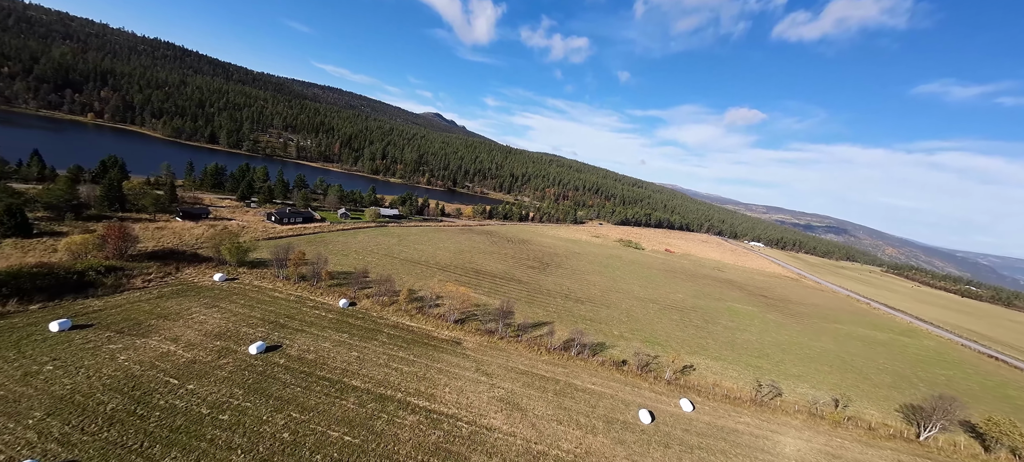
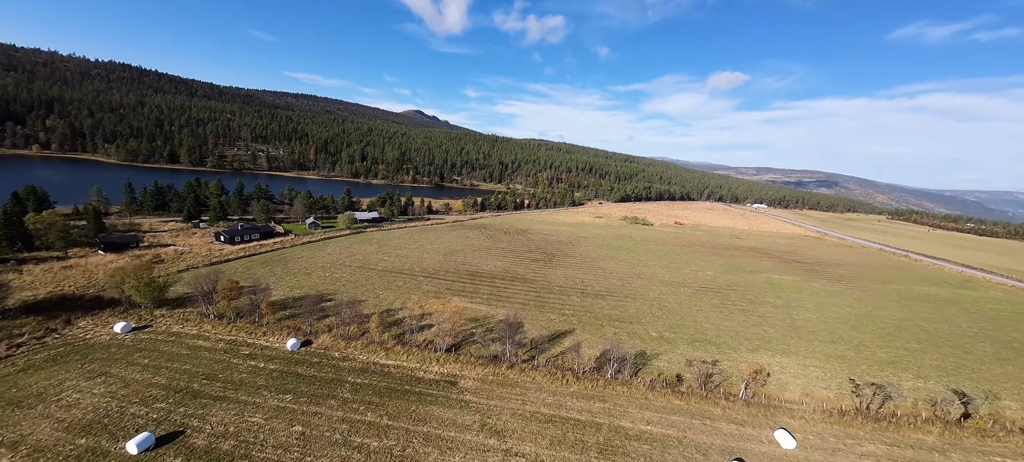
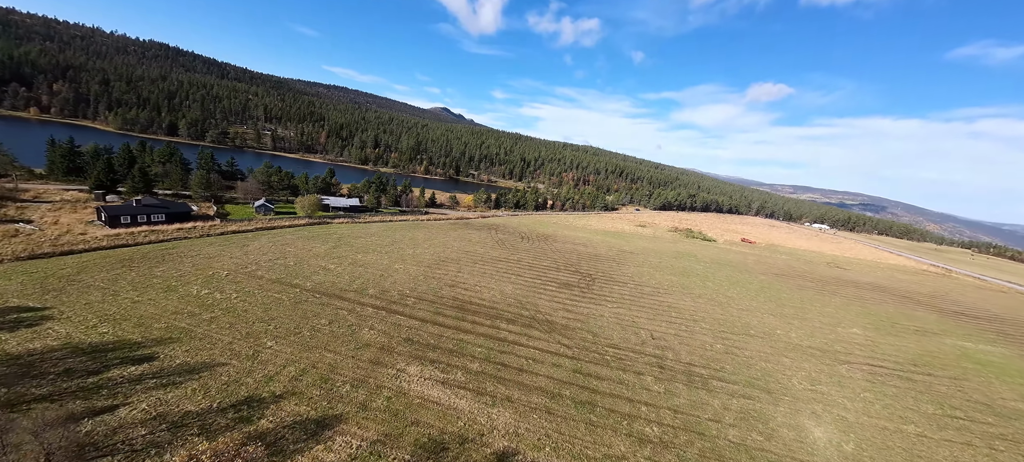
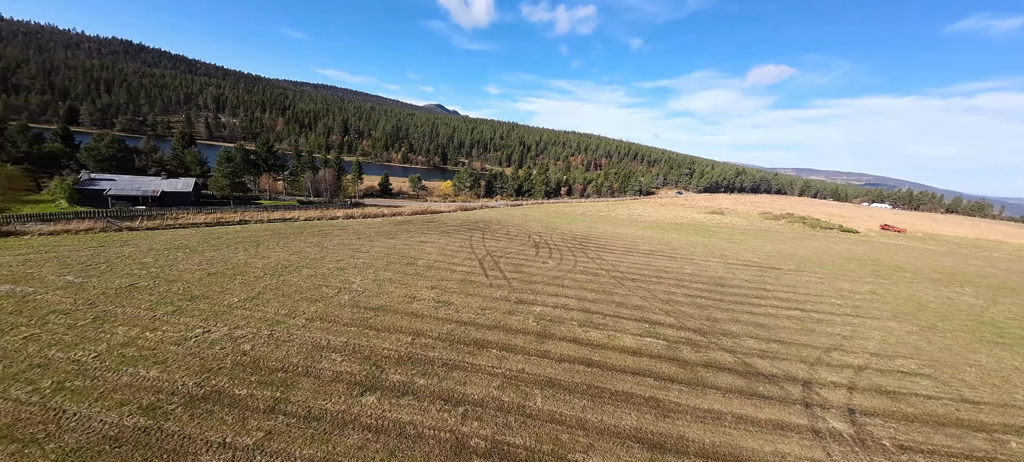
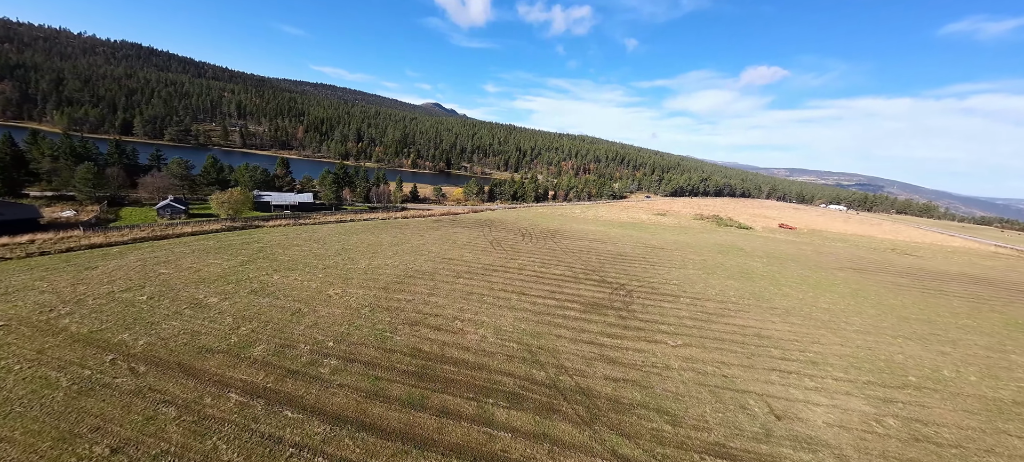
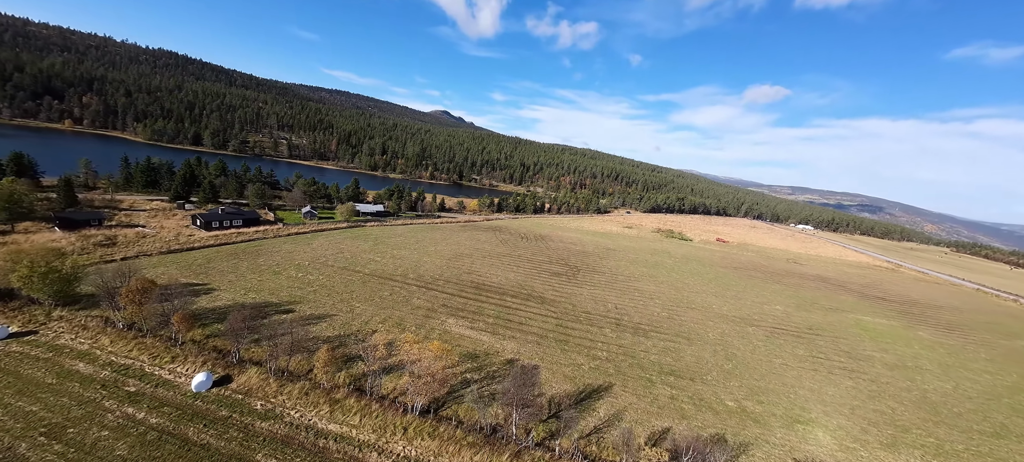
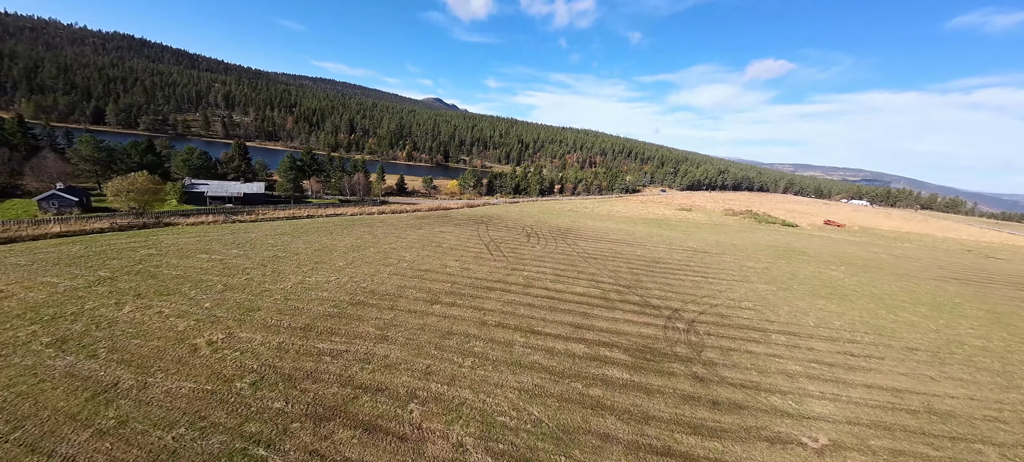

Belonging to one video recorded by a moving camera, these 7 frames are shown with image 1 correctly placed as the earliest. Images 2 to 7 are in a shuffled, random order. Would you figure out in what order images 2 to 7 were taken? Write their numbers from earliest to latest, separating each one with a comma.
2, 6, 3, 5, 7, 4
